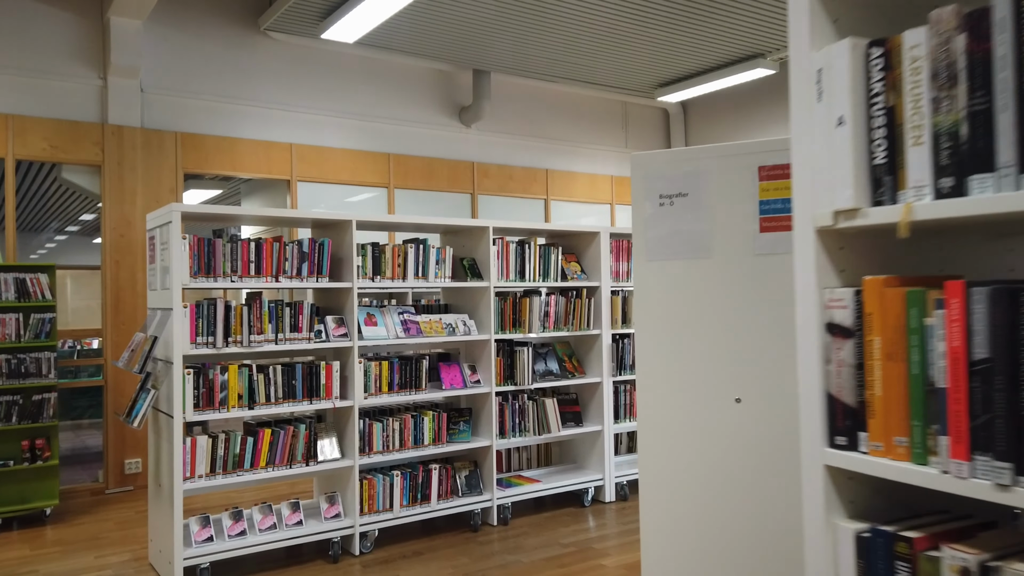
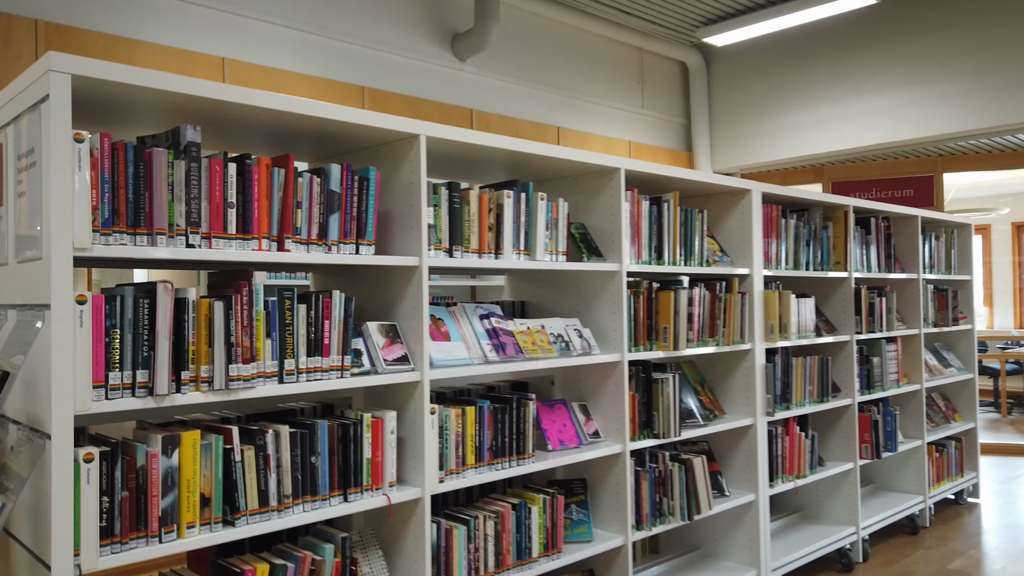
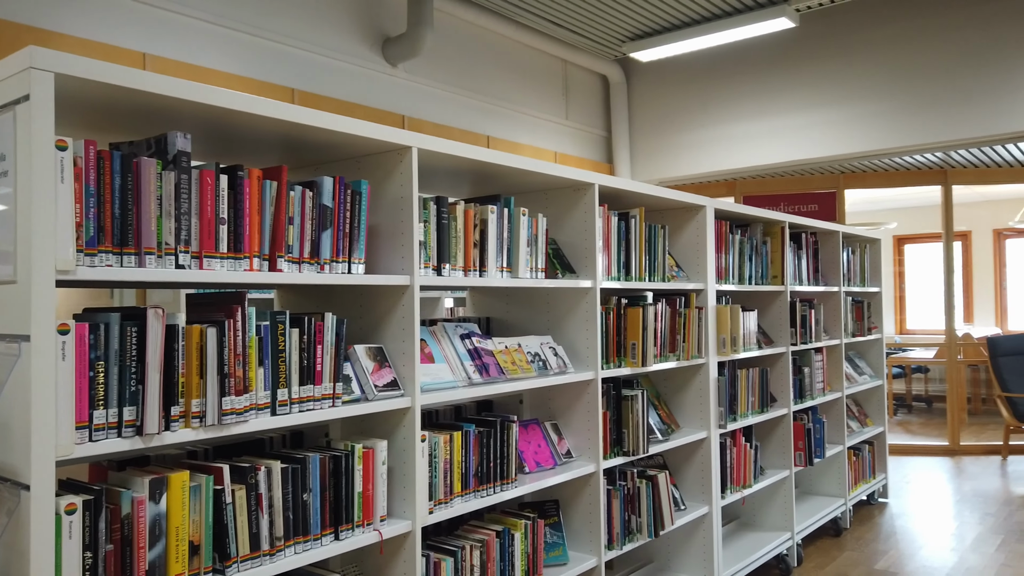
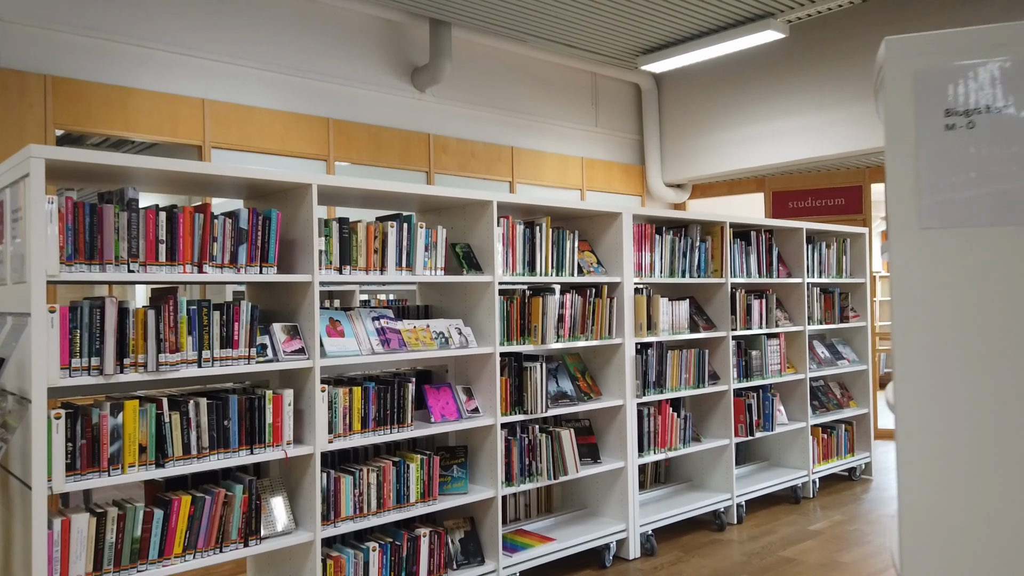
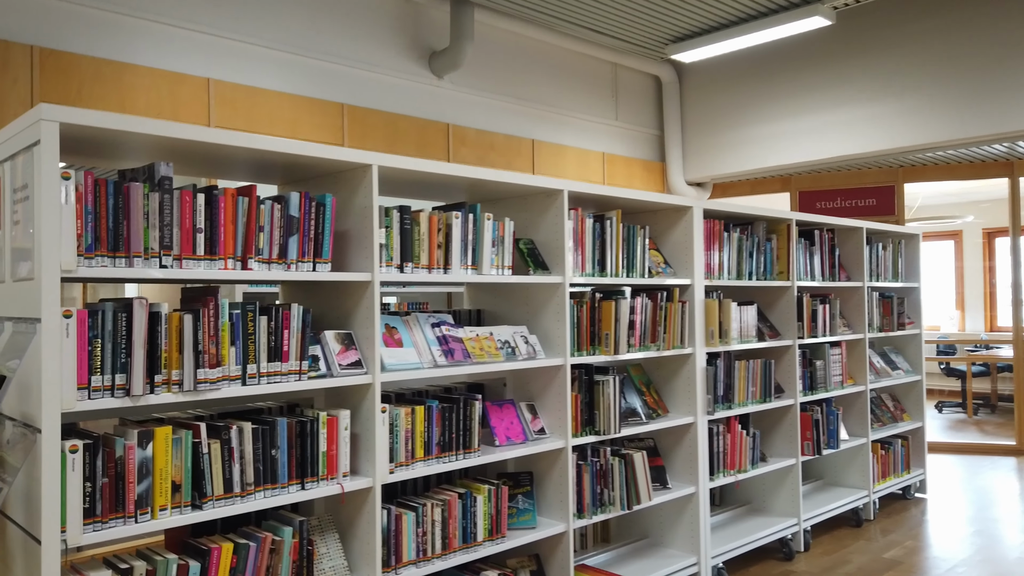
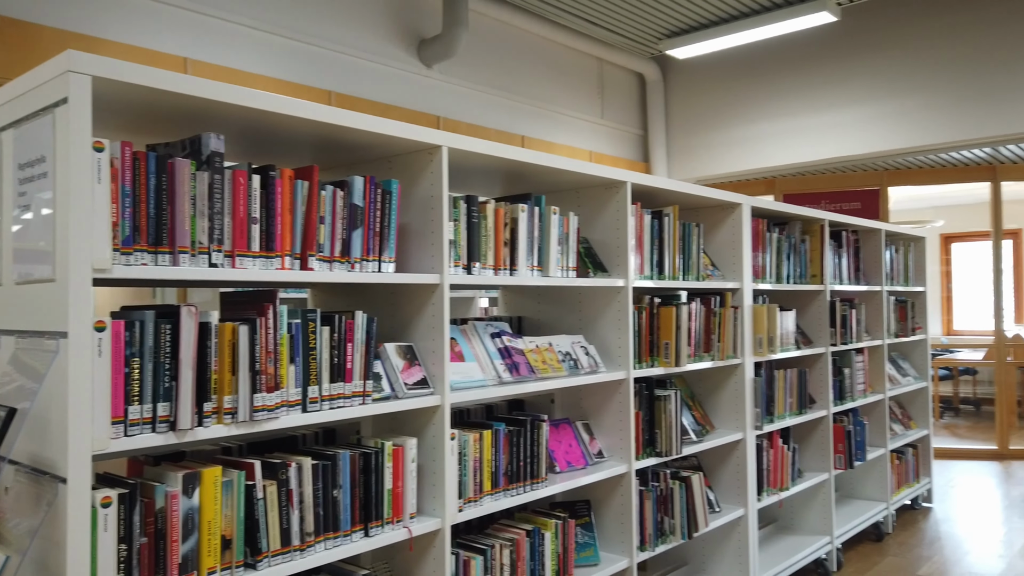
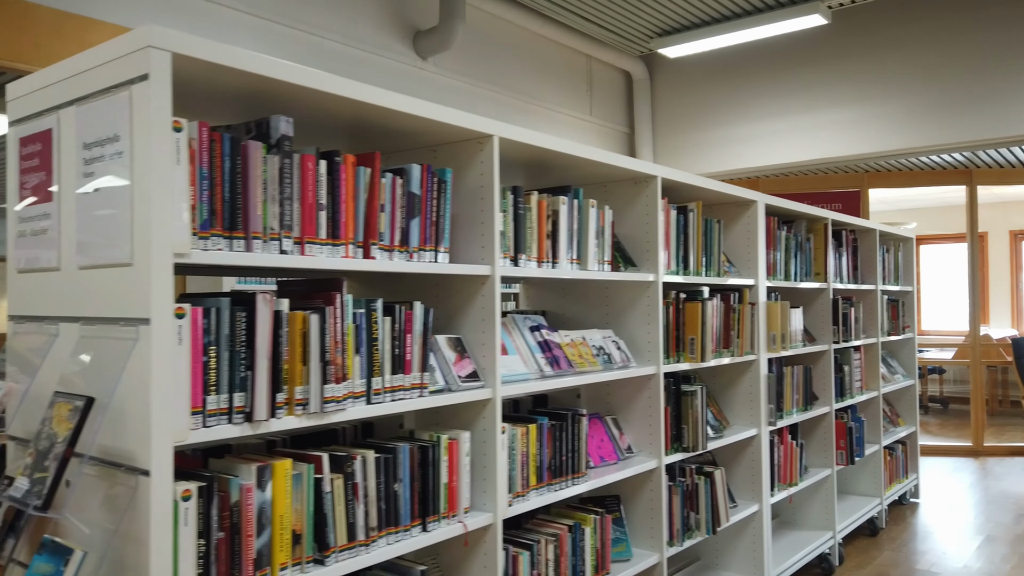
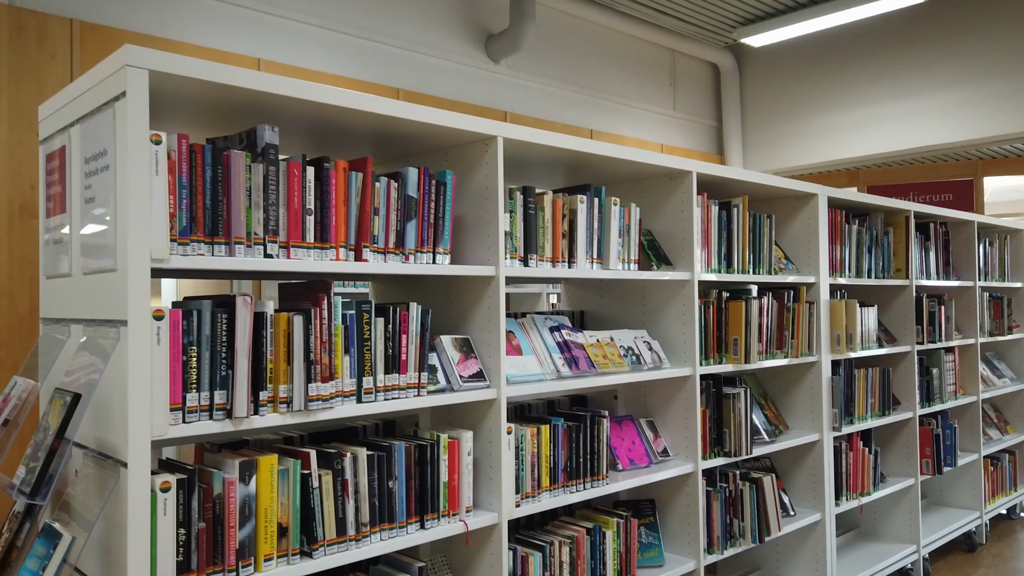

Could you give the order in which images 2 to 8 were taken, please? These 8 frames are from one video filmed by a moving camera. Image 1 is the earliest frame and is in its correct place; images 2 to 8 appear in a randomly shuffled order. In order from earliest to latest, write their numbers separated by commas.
4, 5, 2, 8, 6, 3, 7
